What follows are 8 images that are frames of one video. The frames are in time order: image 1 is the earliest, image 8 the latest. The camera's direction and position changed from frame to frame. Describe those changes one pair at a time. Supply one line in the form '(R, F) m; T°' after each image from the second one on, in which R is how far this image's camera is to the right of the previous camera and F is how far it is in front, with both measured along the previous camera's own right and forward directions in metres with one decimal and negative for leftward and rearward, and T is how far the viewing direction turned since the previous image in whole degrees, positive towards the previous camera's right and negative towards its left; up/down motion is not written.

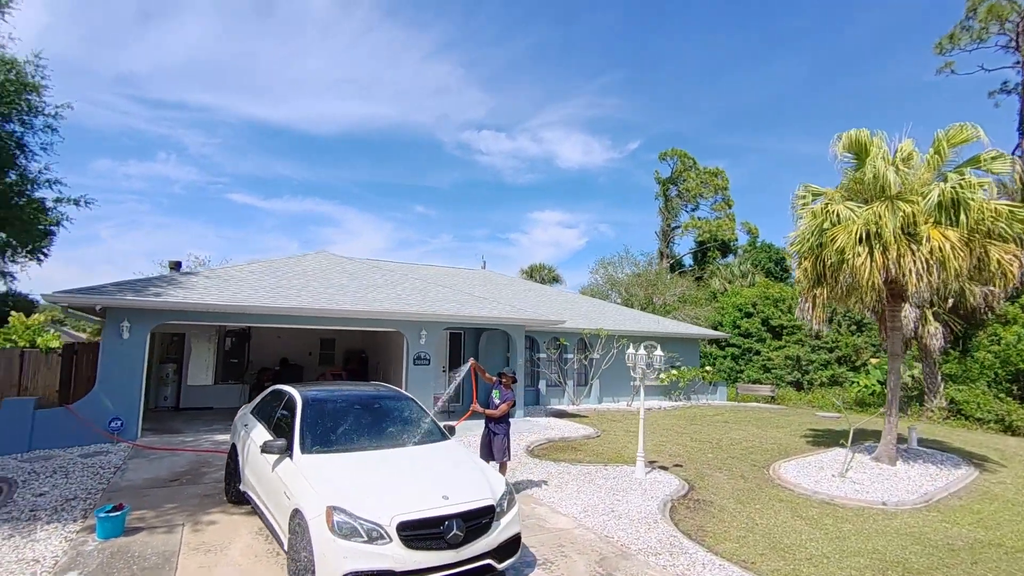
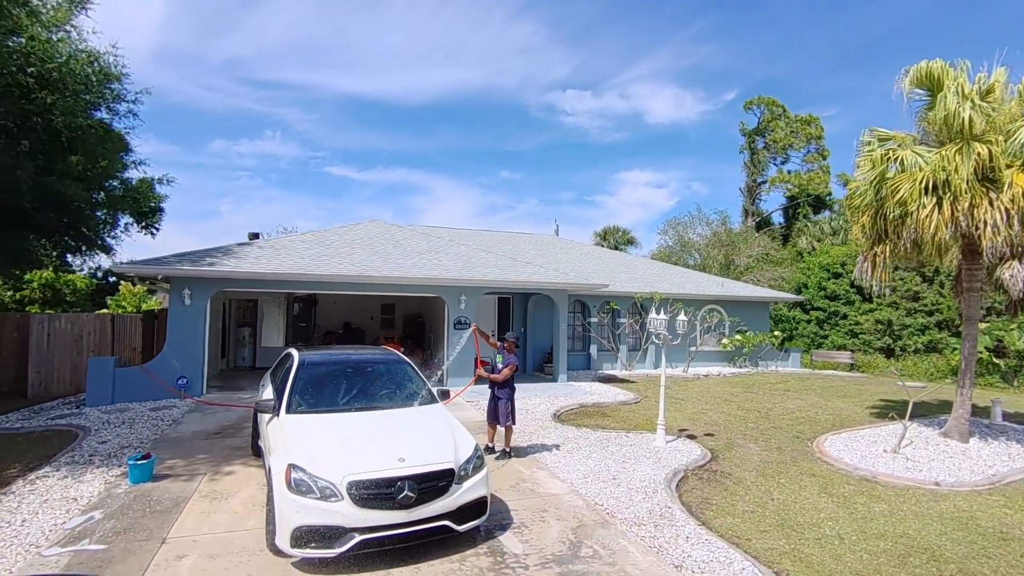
(+1.0, +0.2) m; -9°
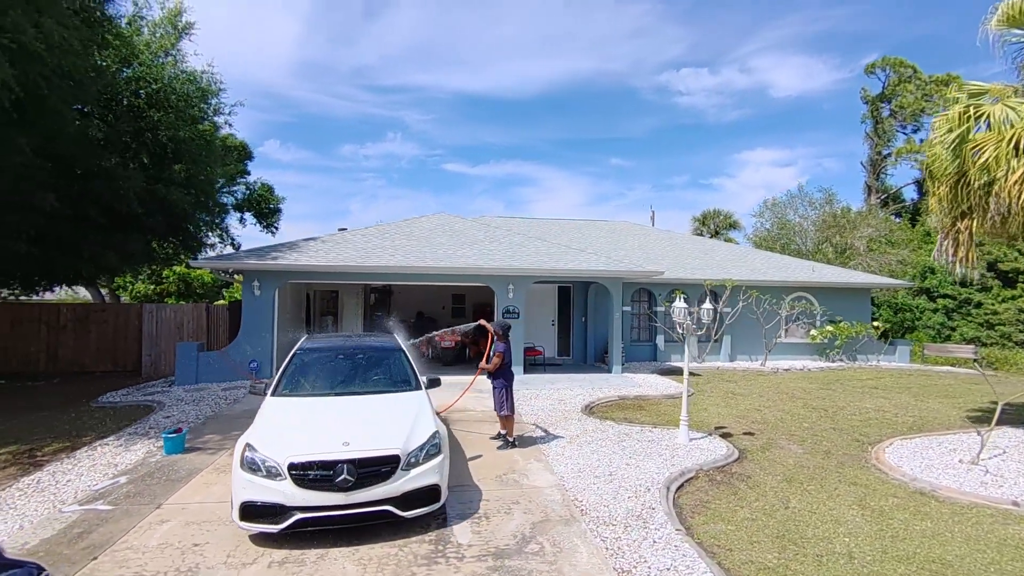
(+1.3, +0.2) m; -11°
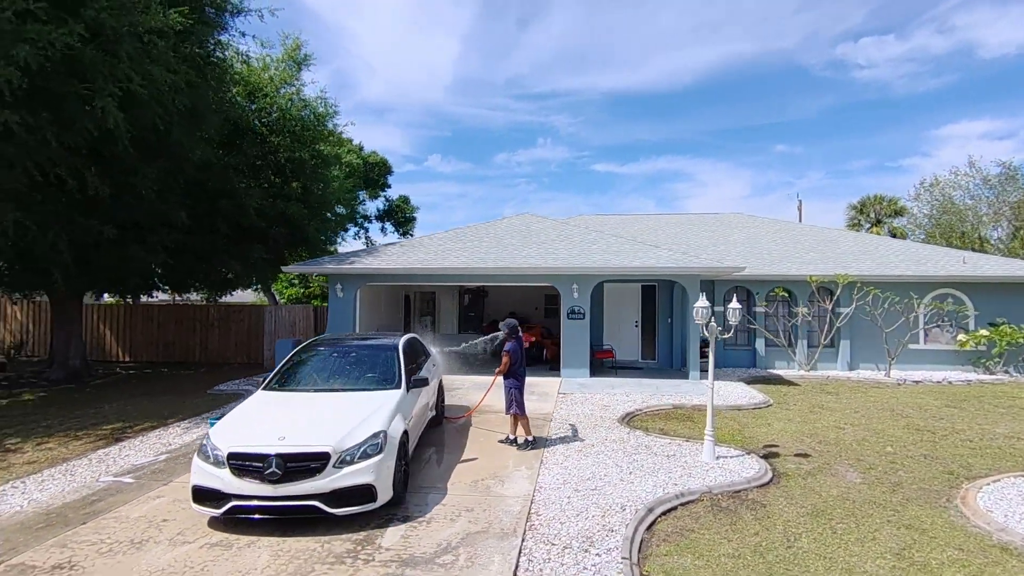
(+1.7, +0.5) m; -15°
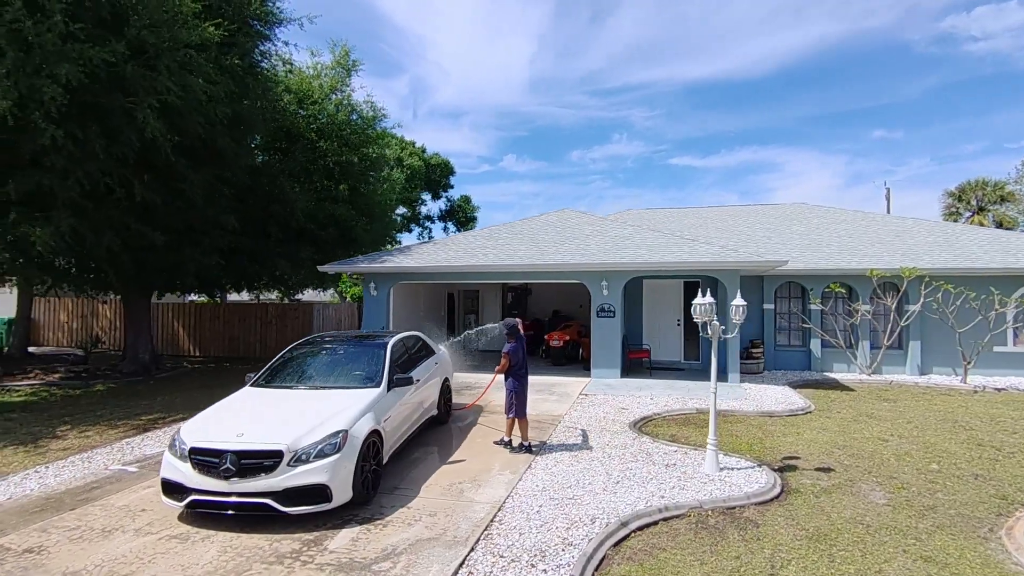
(+0.9, +0.3) m; -8°
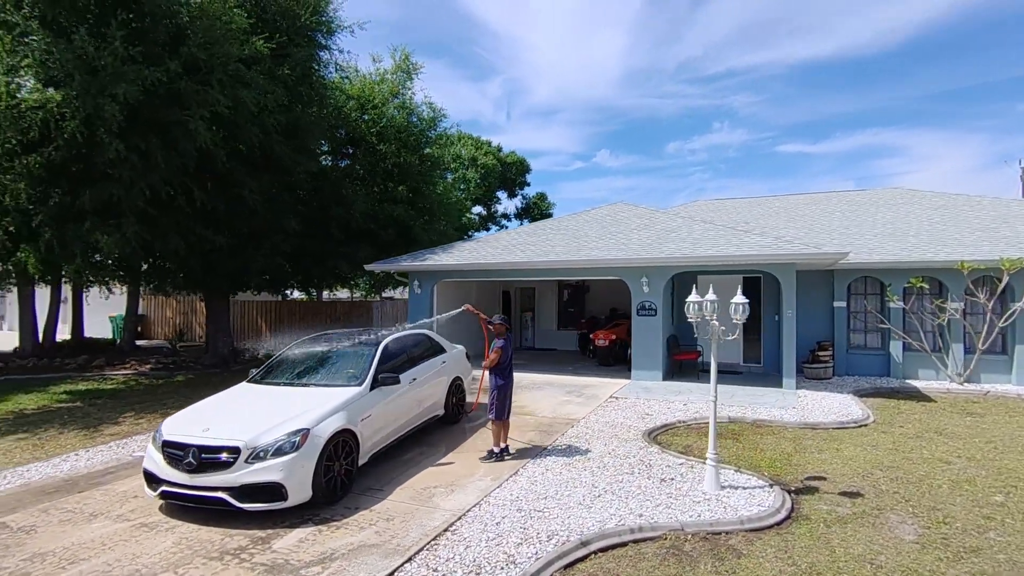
(+1.1, +0.4) m; -10°
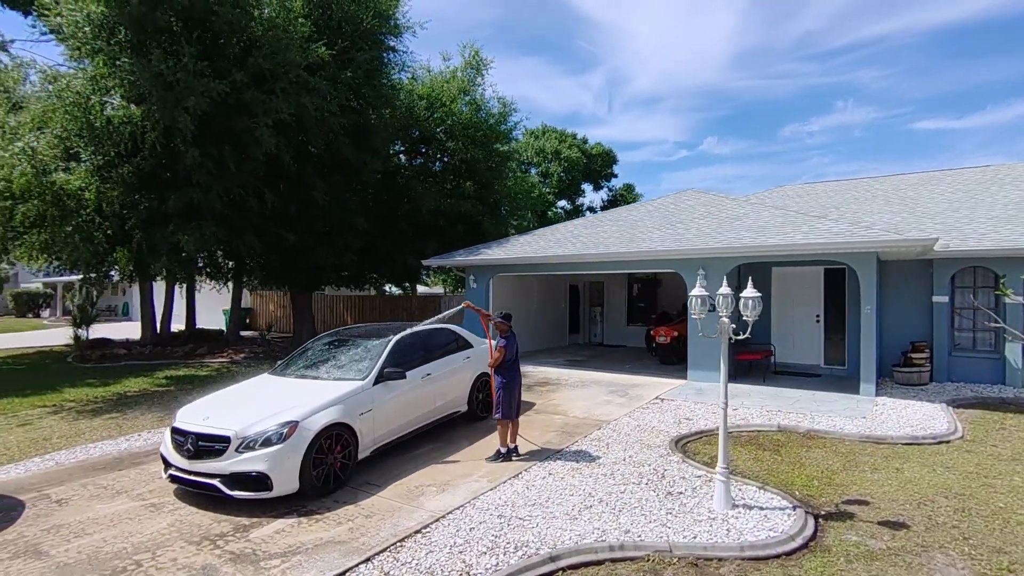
(+0.9, +0.3) m; -10°
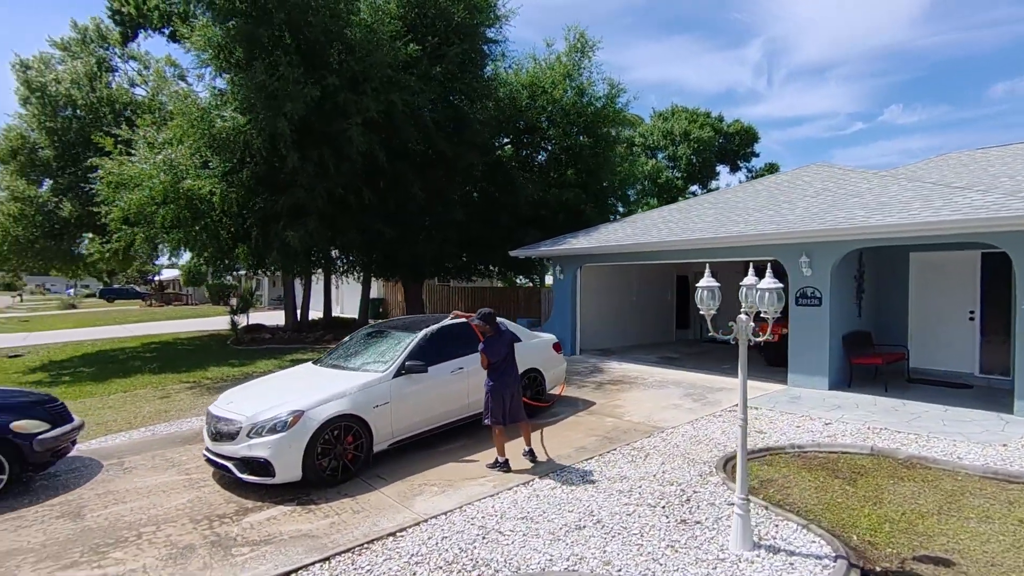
(+1.1, +0.6) m; -15°
